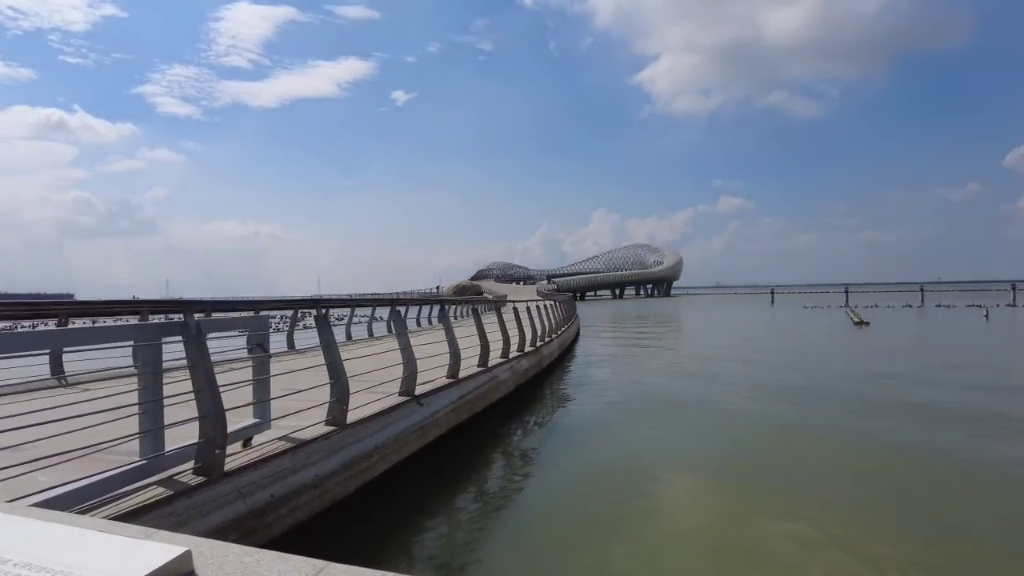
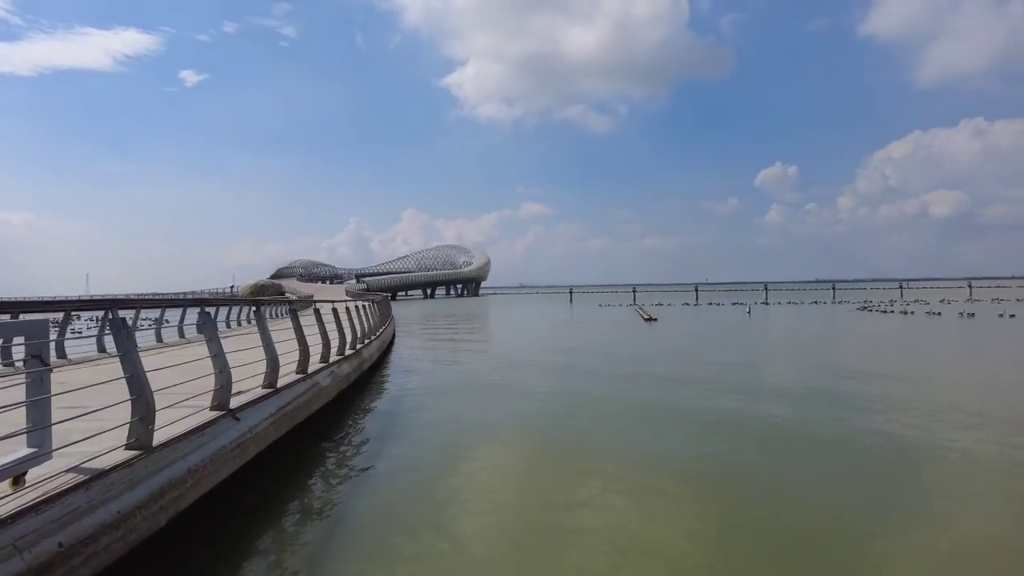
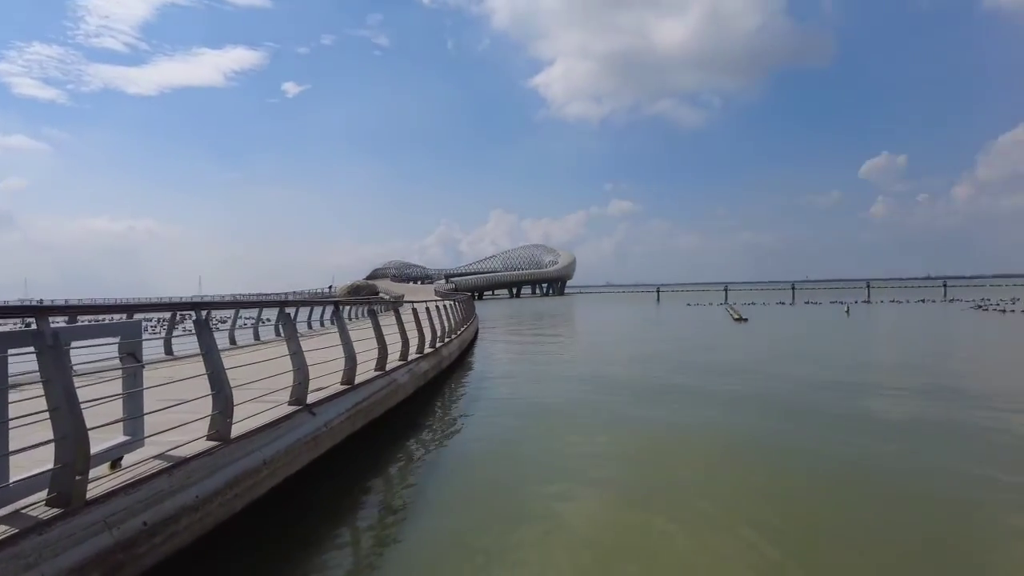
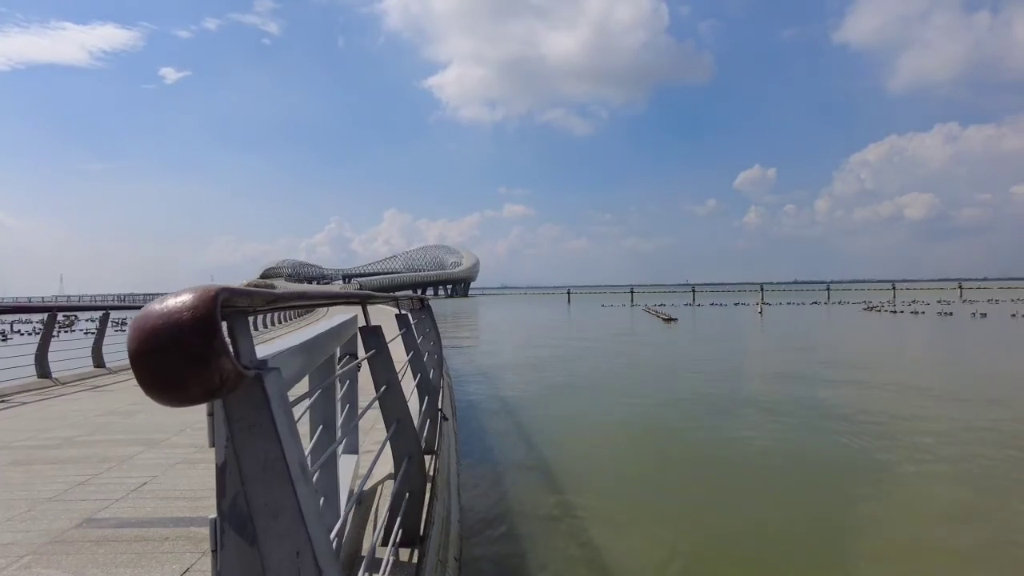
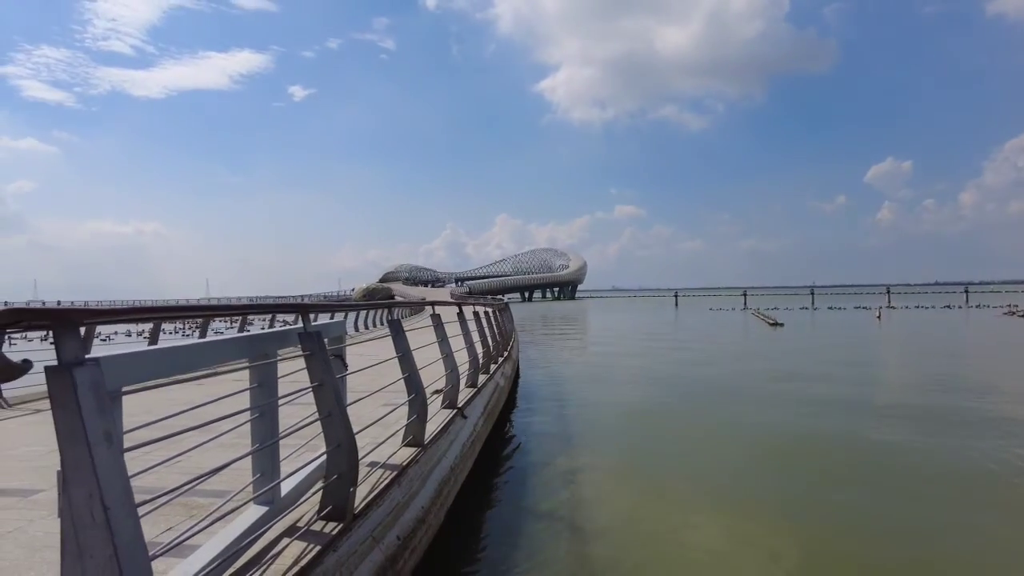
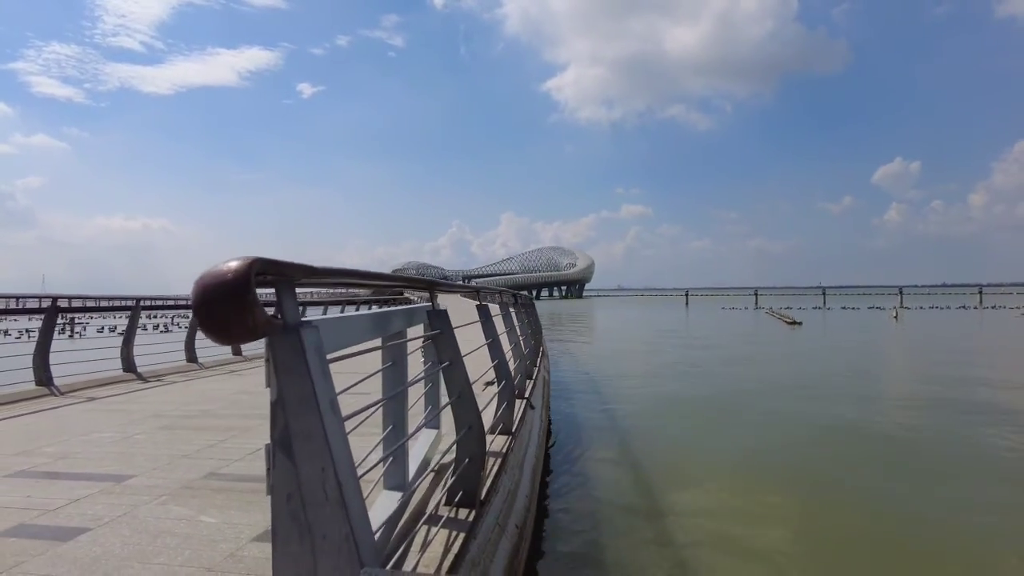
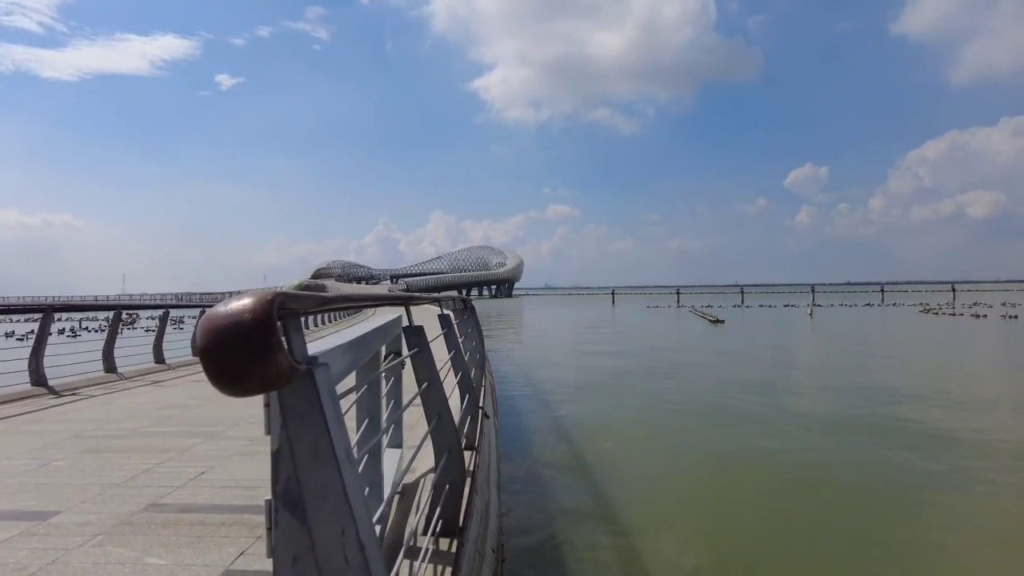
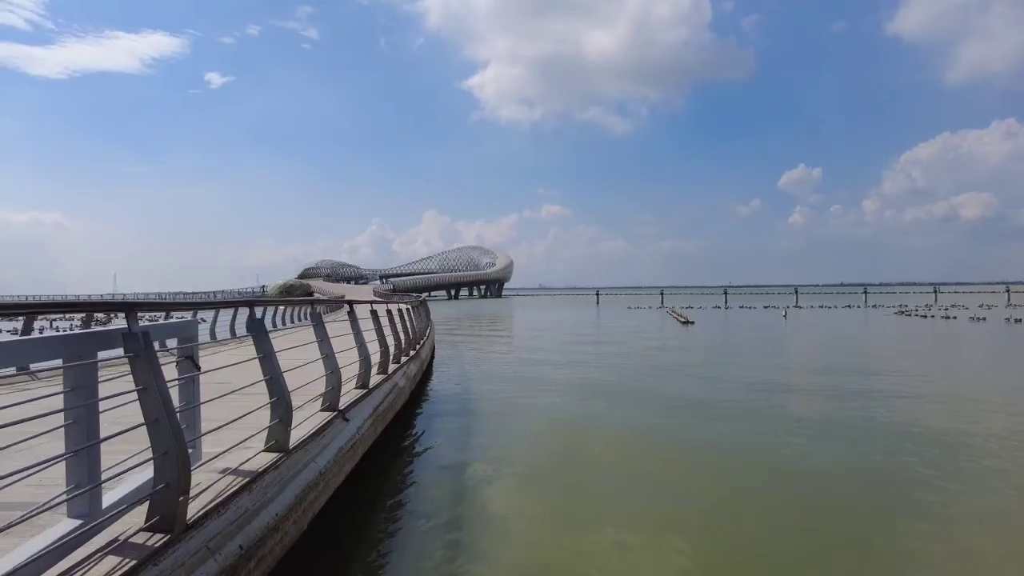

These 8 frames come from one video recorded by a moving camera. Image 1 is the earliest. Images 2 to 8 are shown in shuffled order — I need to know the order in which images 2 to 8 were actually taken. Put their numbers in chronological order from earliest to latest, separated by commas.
3, 2, 8, 5, 6, 7, 4
